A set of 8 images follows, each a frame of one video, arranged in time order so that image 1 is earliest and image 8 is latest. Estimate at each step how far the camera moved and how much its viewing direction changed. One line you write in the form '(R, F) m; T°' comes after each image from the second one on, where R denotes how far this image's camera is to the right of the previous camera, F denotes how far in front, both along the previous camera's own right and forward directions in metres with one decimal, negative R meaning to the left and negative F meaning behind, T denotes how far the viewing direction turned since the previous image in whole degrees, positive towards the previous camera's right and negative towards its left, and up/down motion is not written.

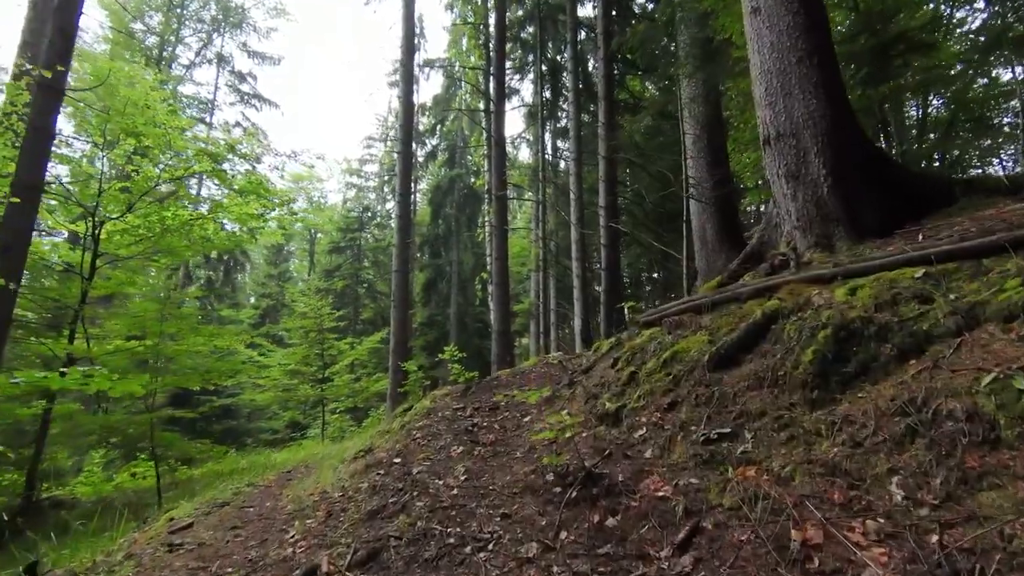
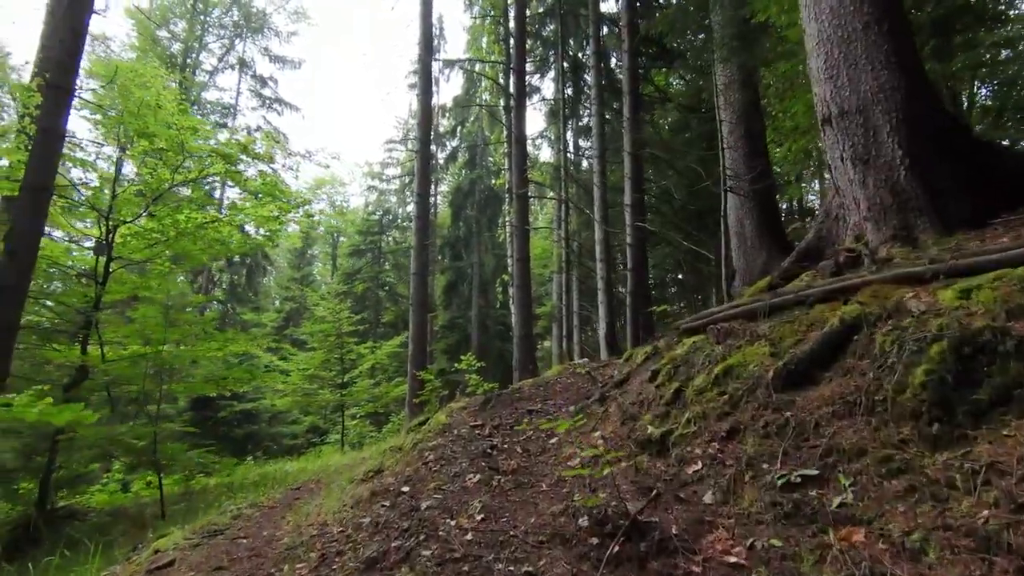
(0.0, +0.4) m; -2°
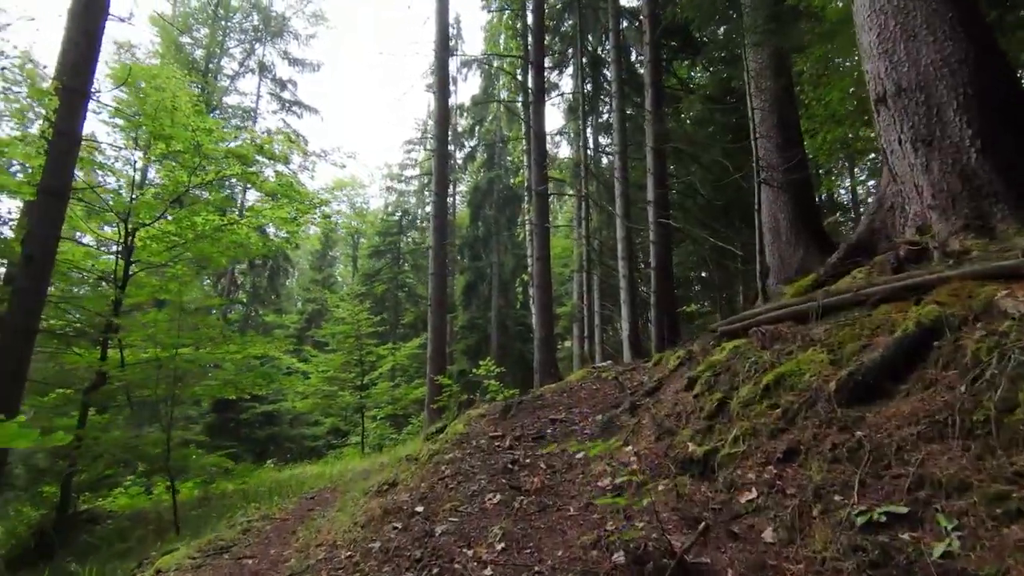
(0.0, +0.3) m; -2°
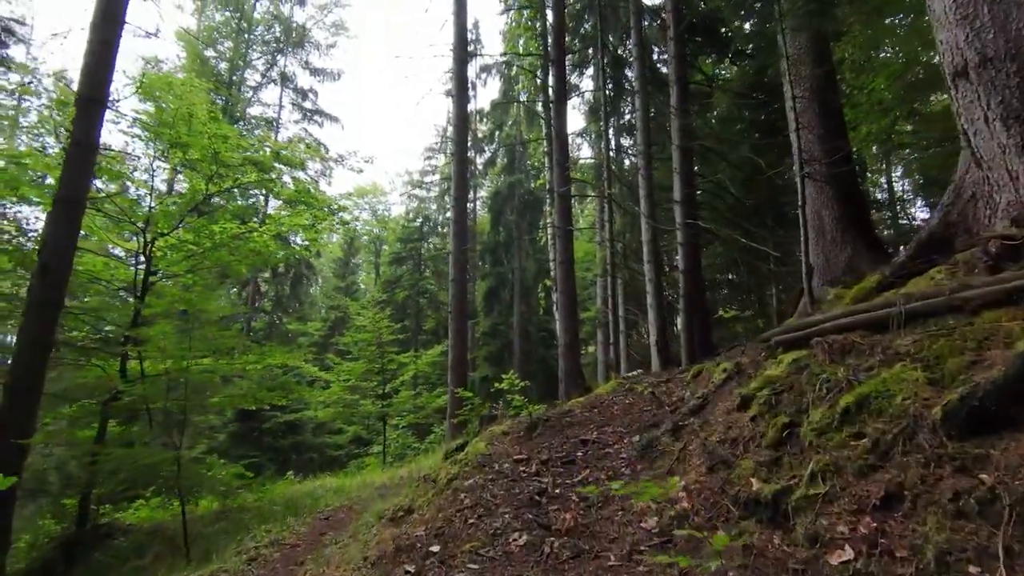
(0.0, +0.3) m; -2°
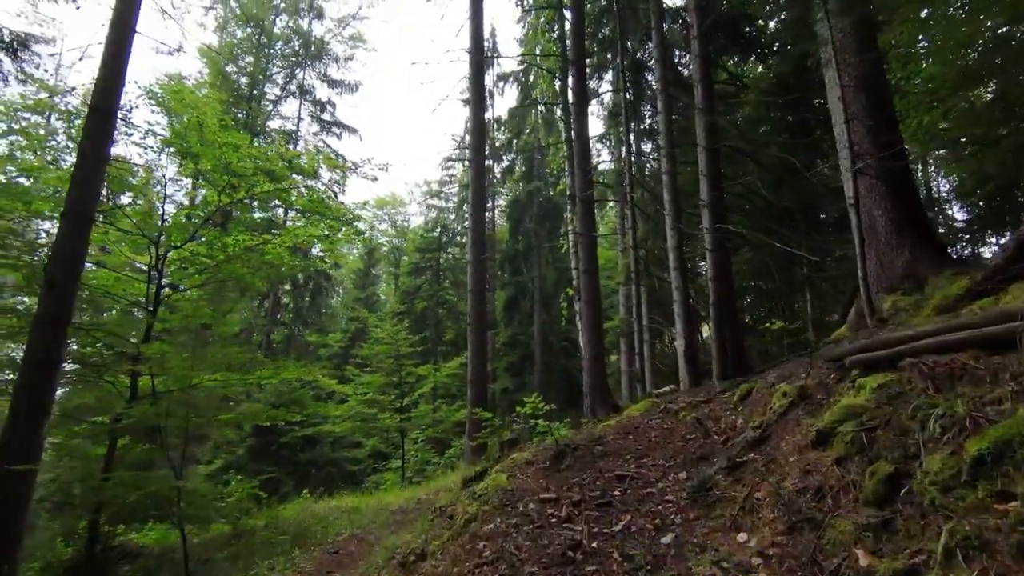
(0.0, +0.4) m; -2°
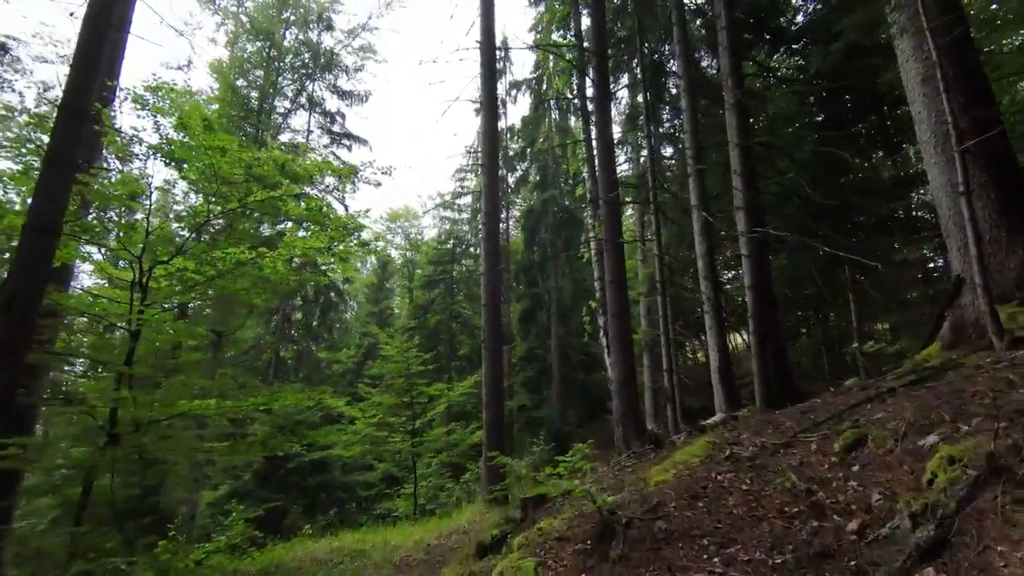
(0.0, +0.8) m; -1°
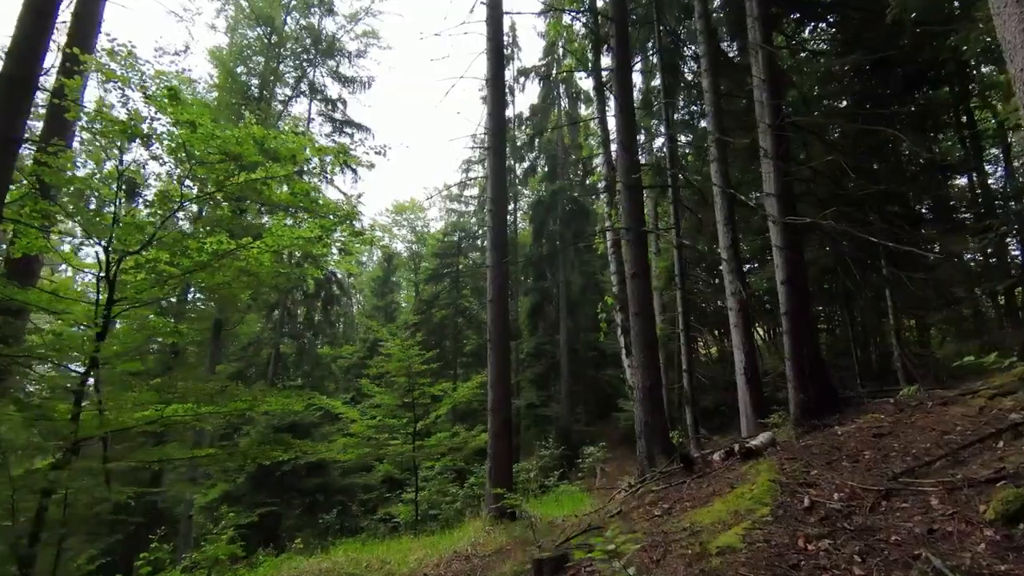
(0.0, +0.8) m; -1°
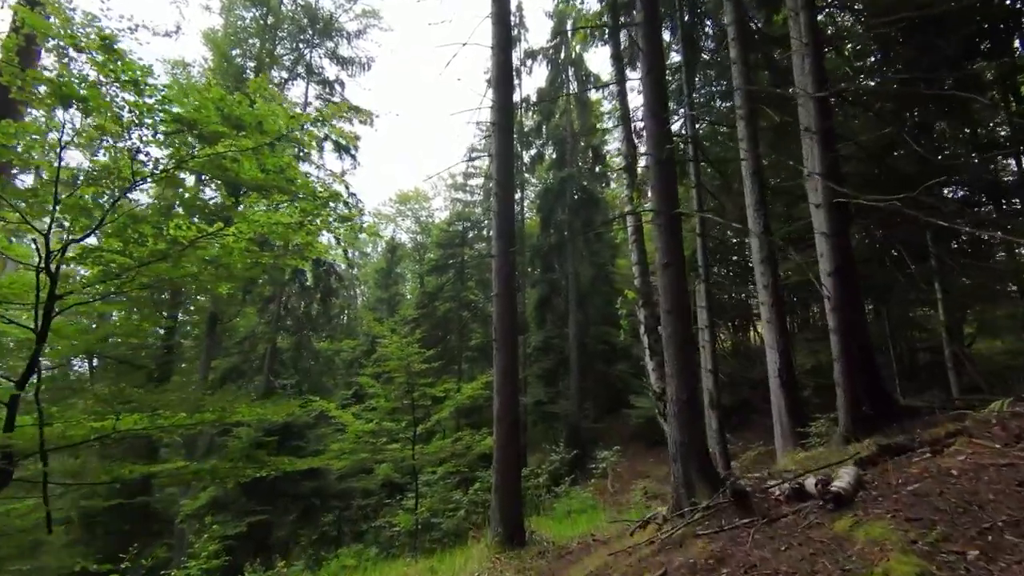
(0.0, +1.0) m; -1°
